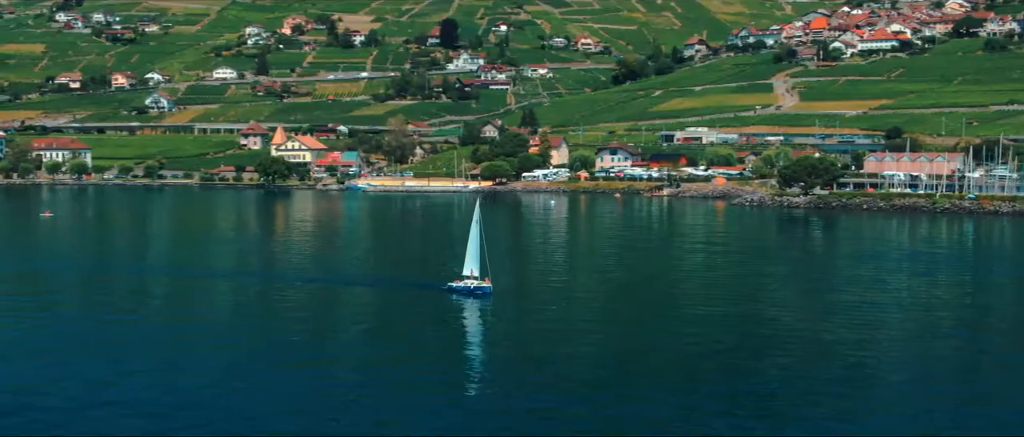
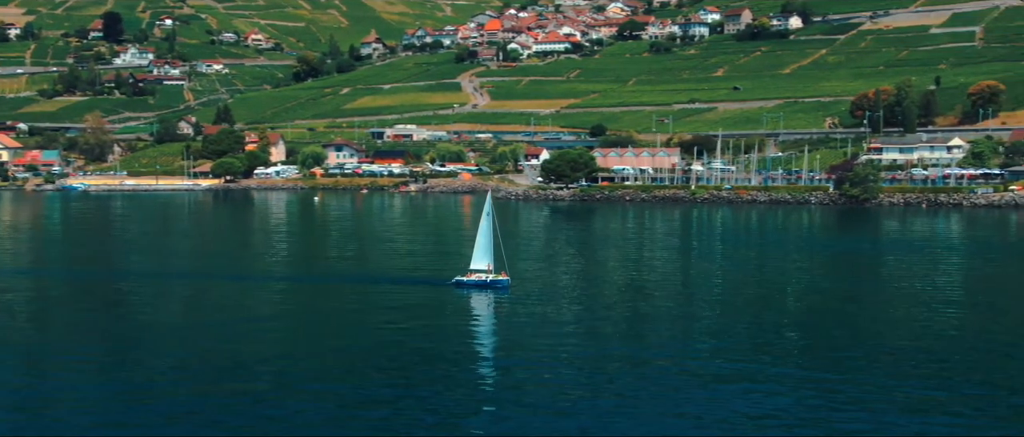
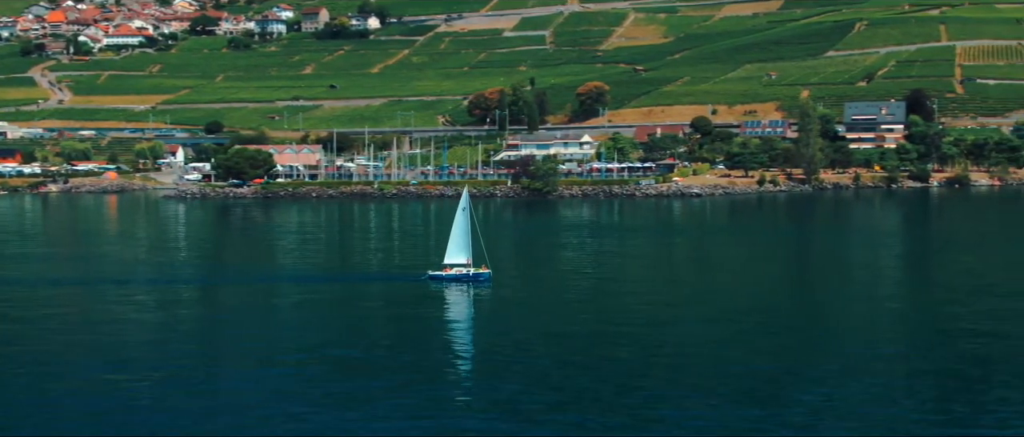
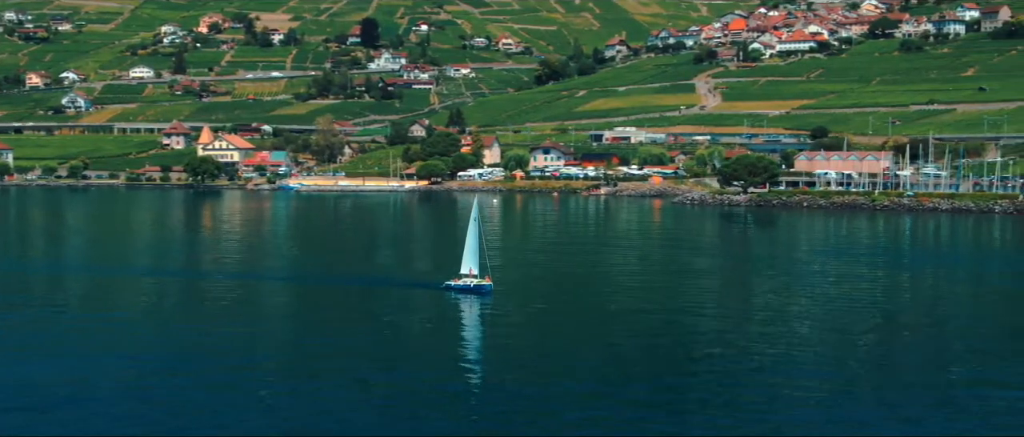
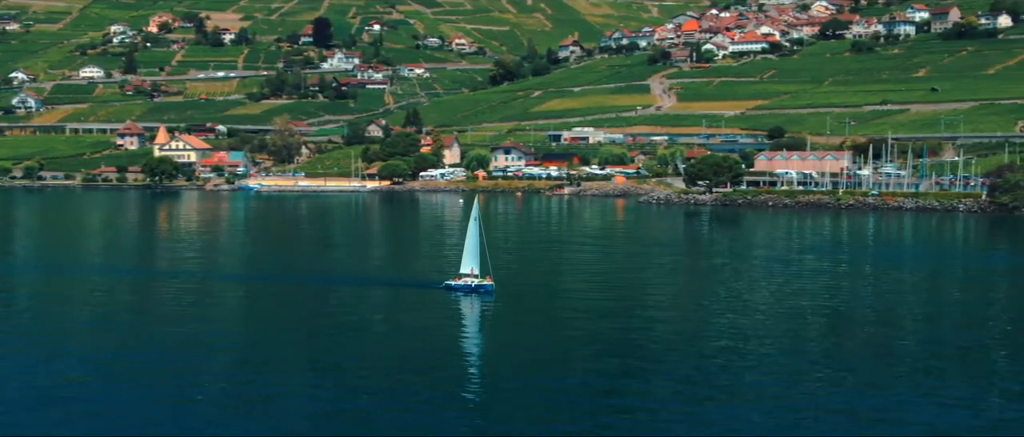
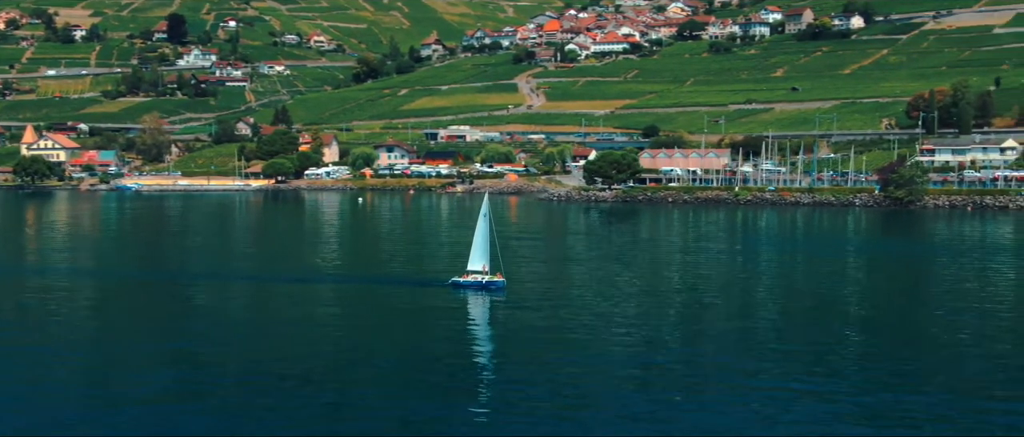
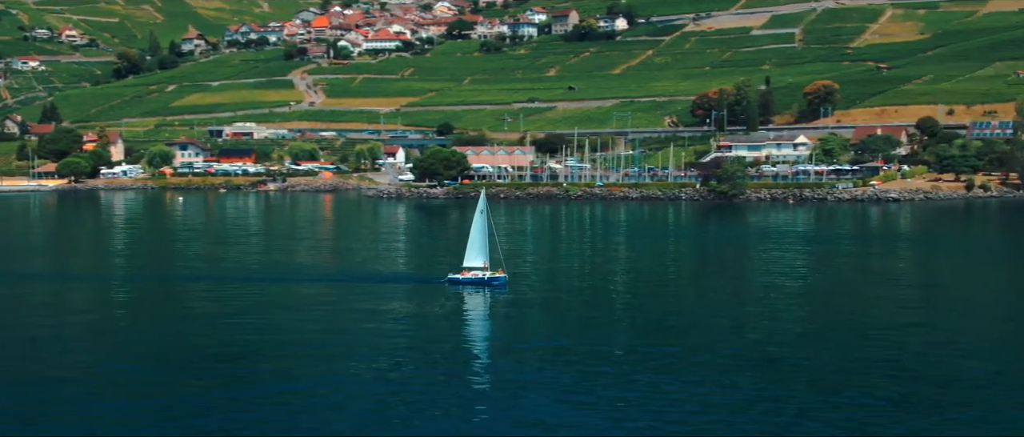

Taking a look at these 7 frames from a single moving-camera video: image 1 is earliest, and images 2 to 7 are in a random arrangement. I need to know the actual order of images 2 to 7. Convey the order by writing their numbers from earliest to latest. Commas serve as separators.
4, 5, 6, 2, 7, 3
